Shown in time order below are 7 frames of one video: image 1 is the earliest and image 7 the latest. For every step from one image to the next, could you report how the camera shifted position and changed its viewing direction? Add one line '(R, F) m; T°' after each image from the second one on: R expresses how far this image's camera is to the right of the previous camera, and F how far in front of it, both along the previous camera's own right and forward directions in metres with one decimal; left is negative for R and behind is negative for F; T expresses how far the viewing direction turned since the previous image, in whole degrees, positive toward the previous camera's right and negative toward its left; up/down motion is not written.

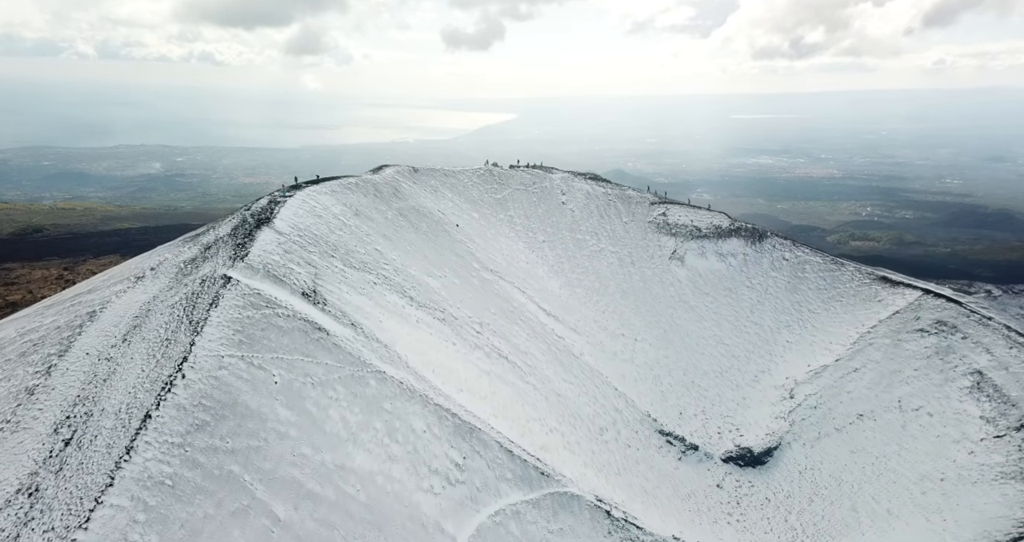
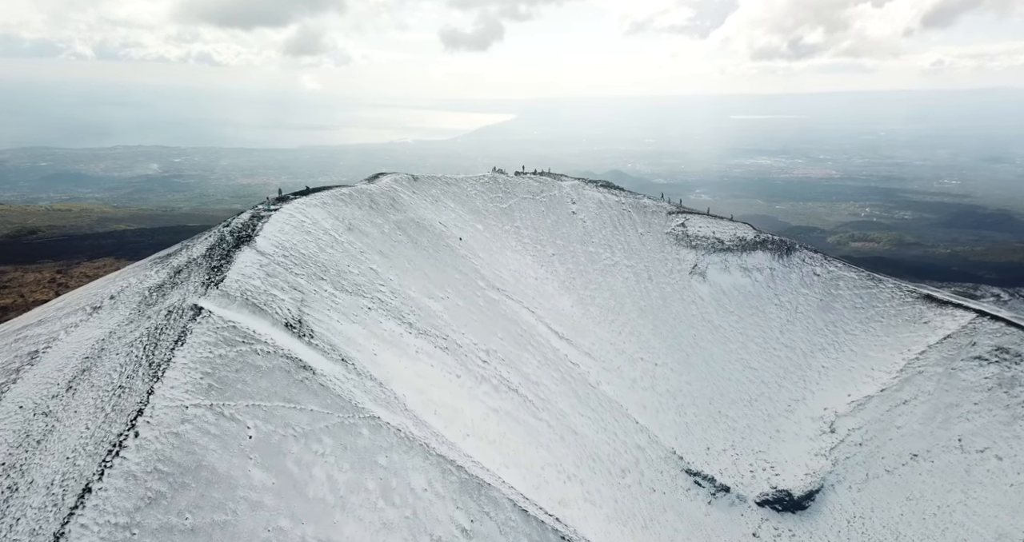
(-0.8, +3.4) m; 0°
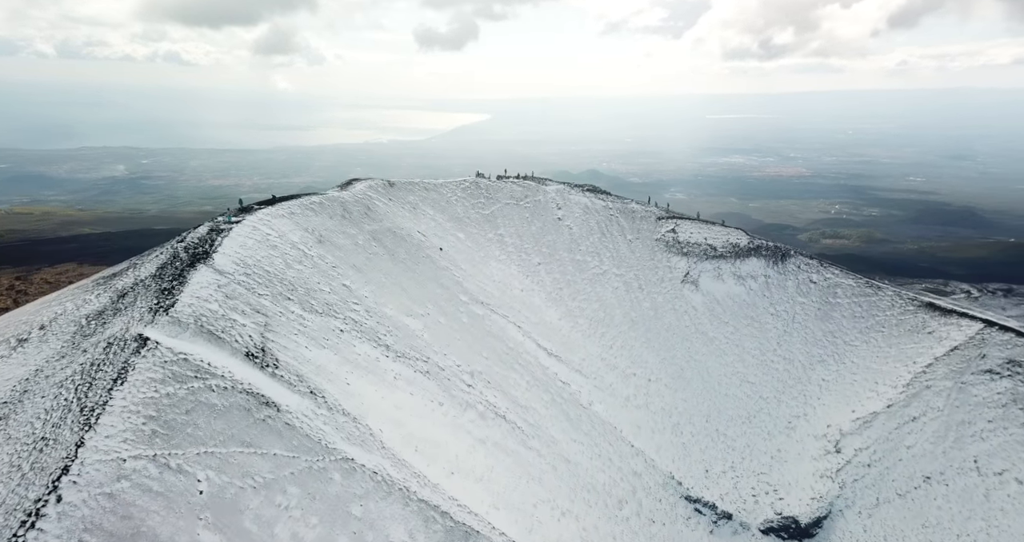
(-0.3, +2.1) m; +2°
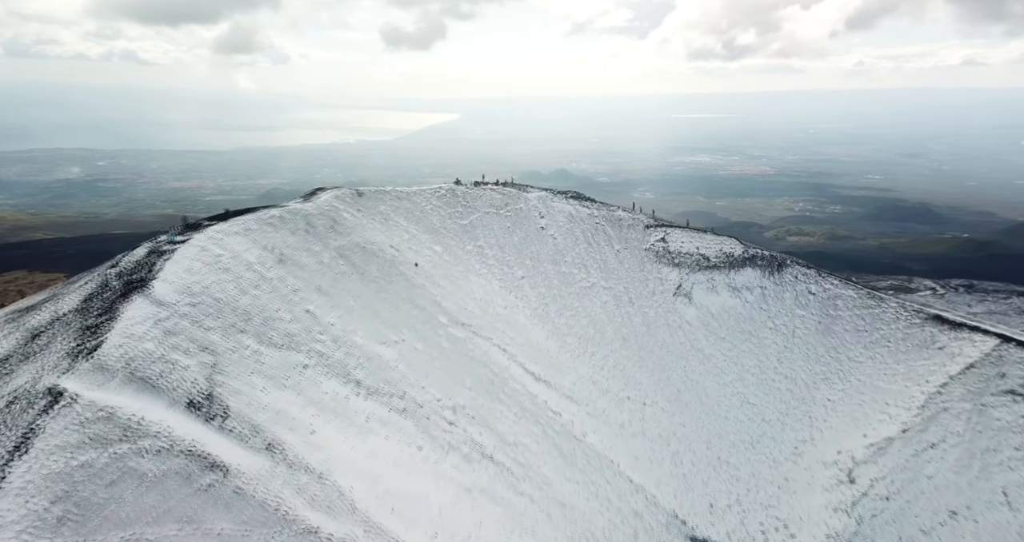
(-0.5, +2.7) m; +3°
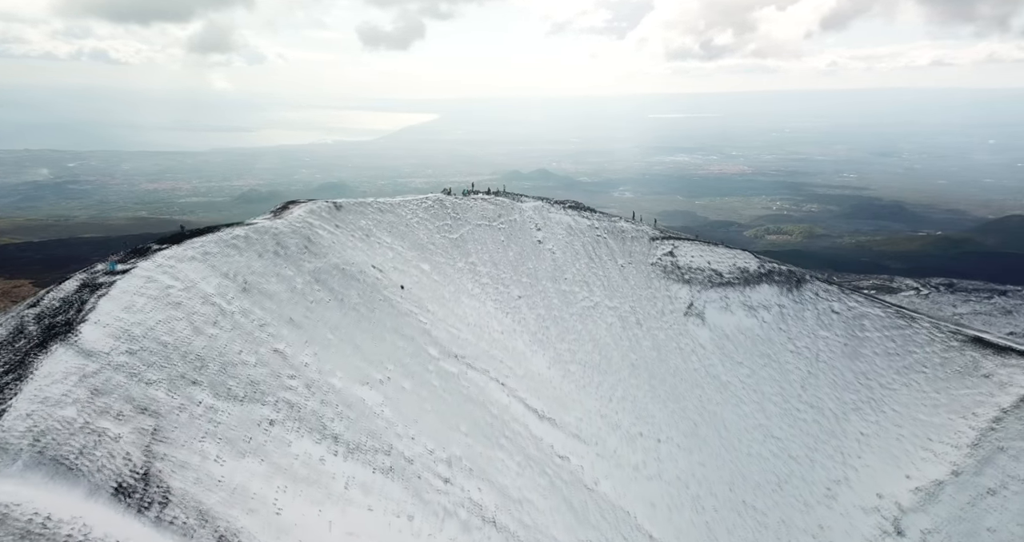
(-0.9, +3.4) m; +2°
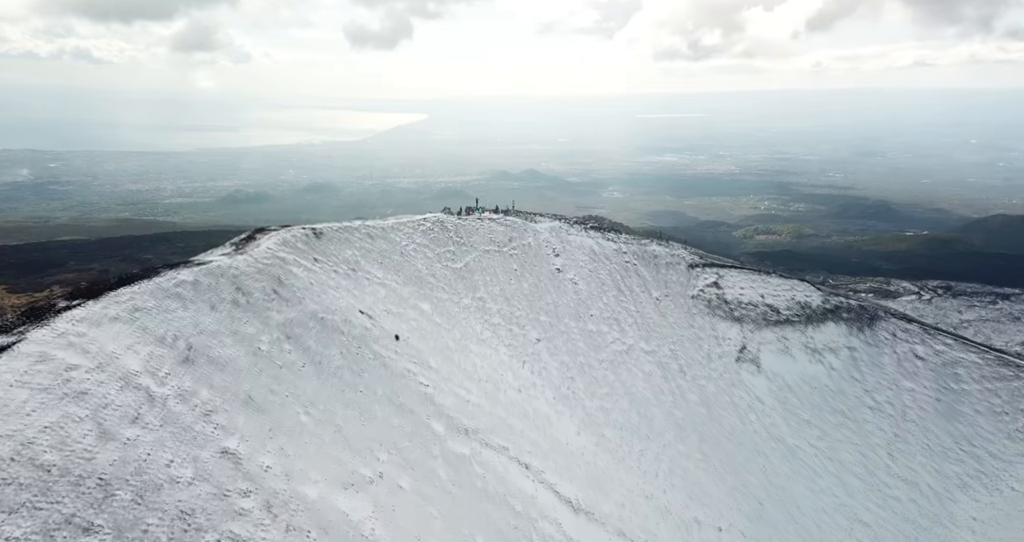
(-1.7, +5.7) m; +1°
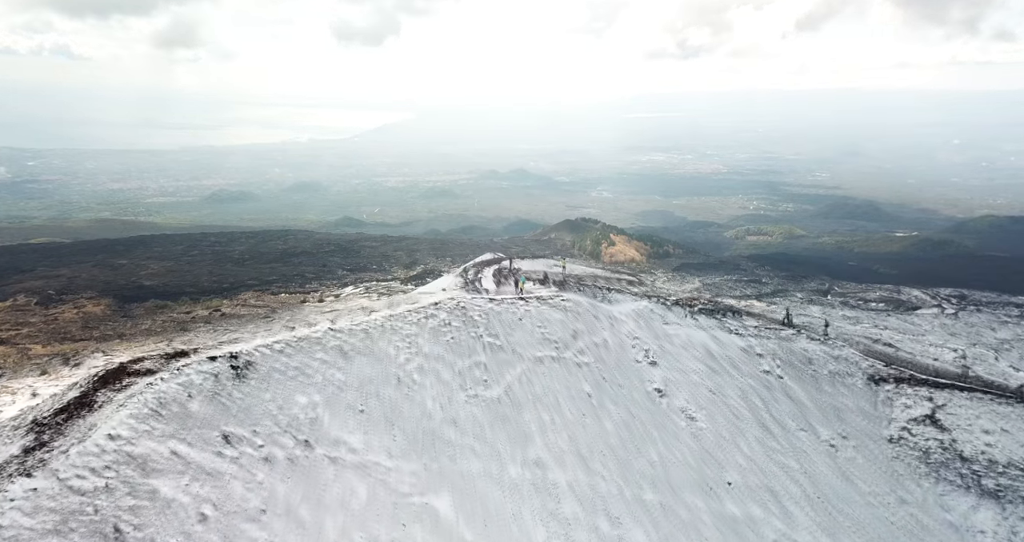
(-3.3, +12.7) m; +1°
